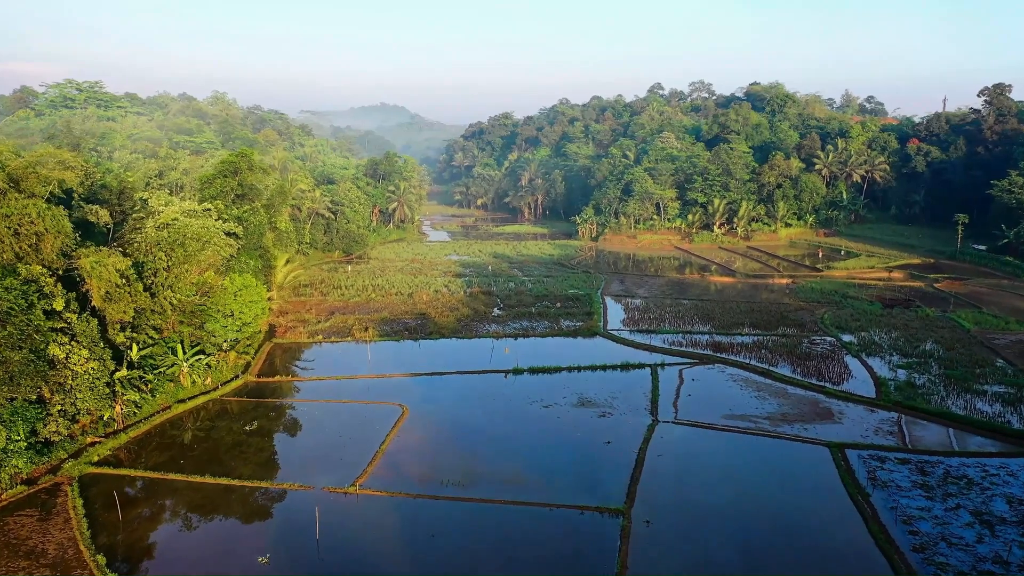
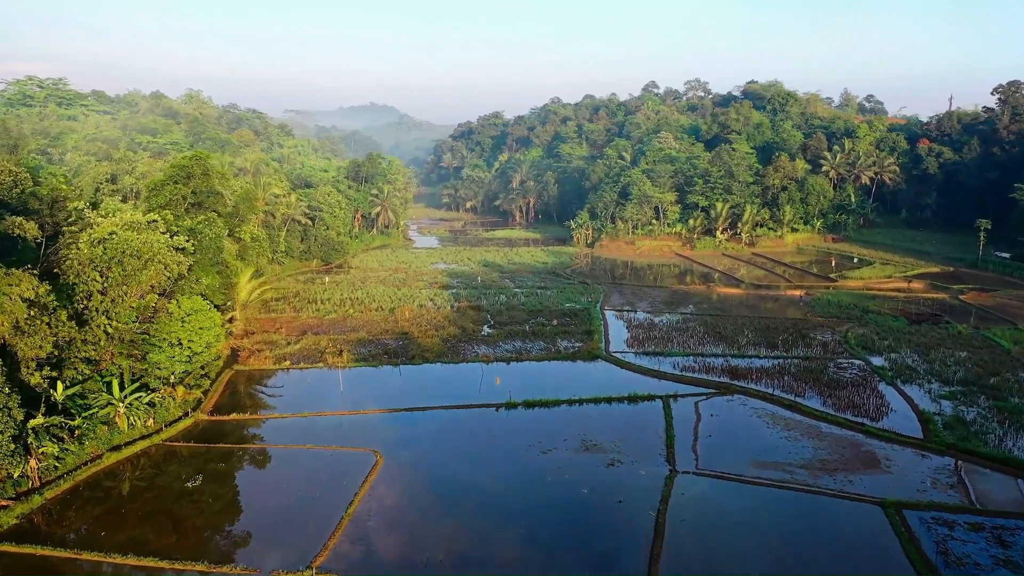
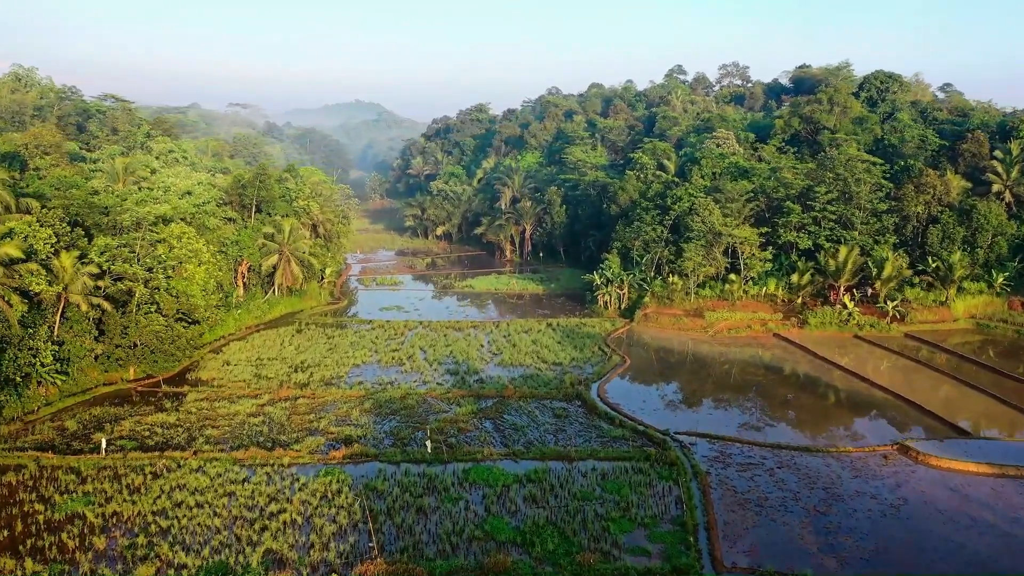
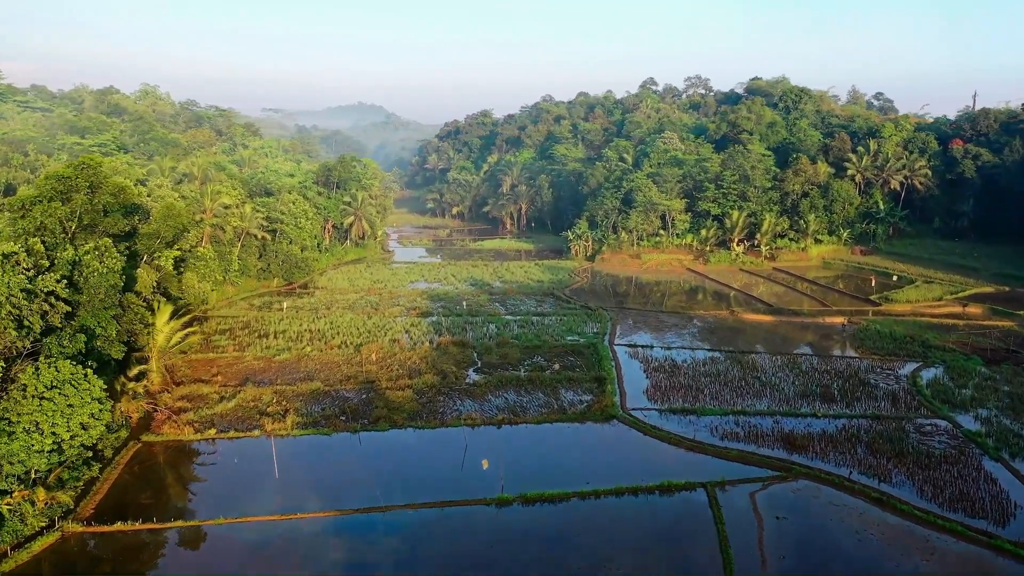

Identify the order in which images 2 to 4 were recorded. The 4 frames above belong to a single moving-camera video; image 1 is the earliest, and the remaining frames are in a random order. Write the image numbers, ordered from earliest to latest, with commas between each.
2, 4, 3
